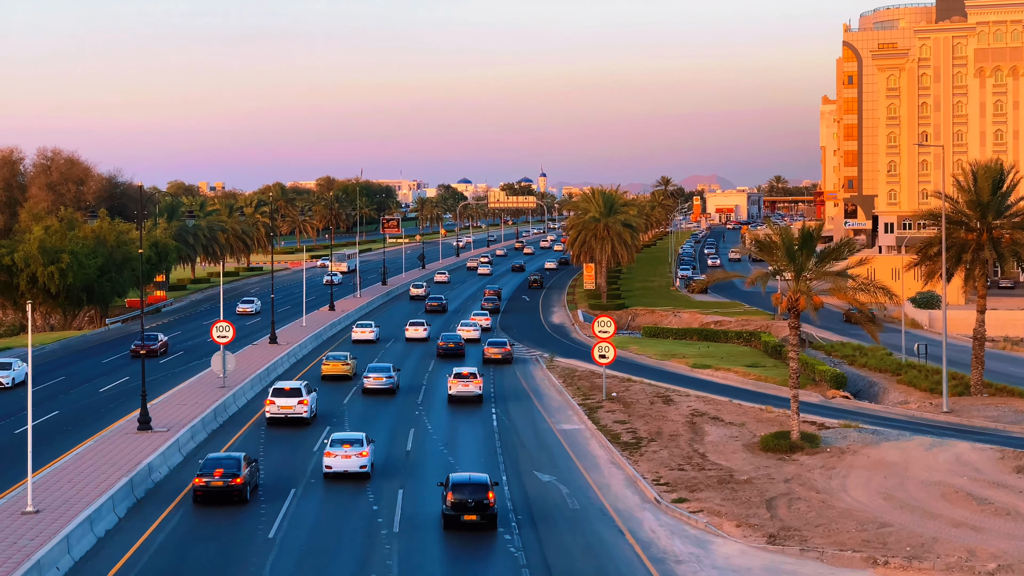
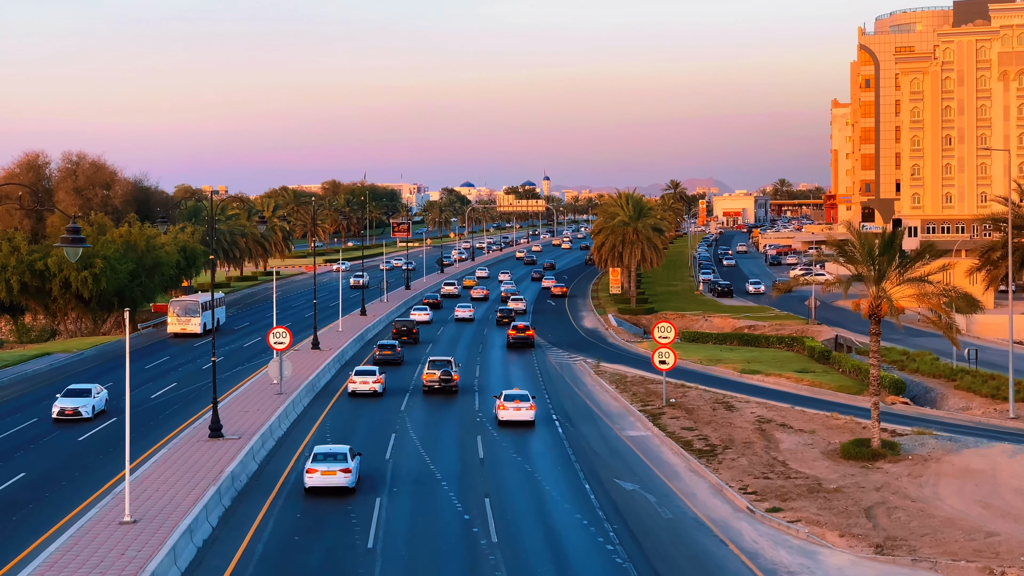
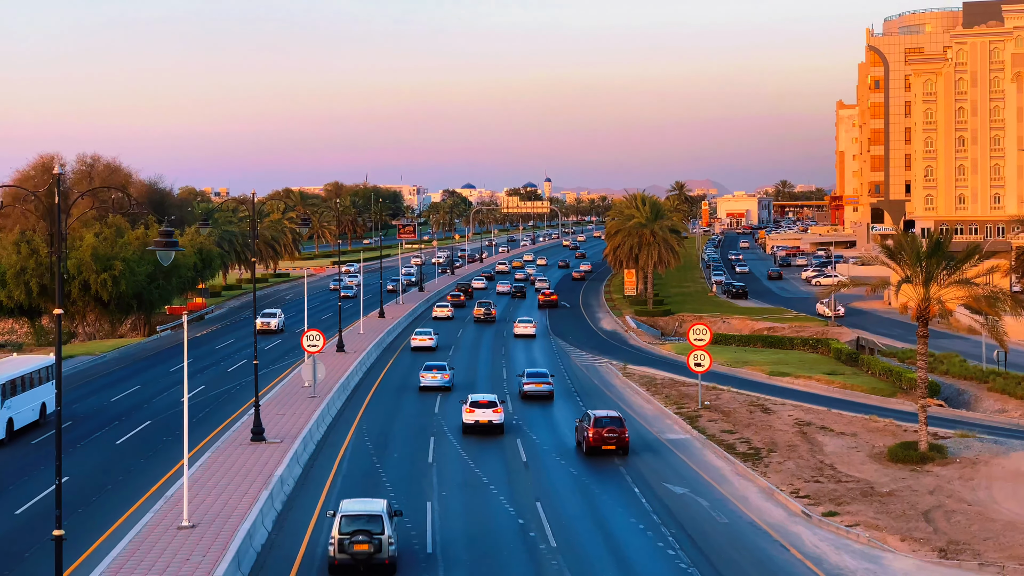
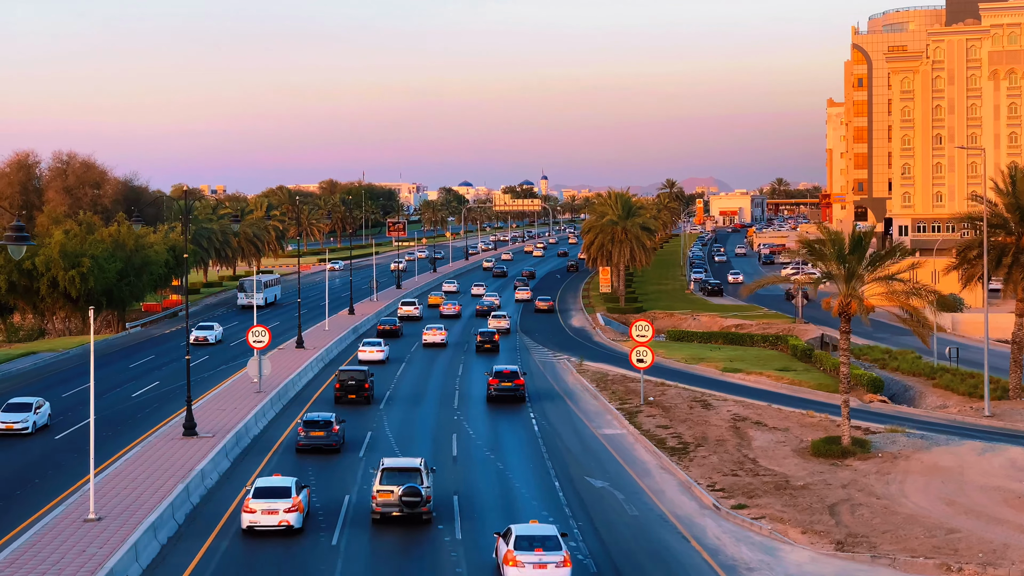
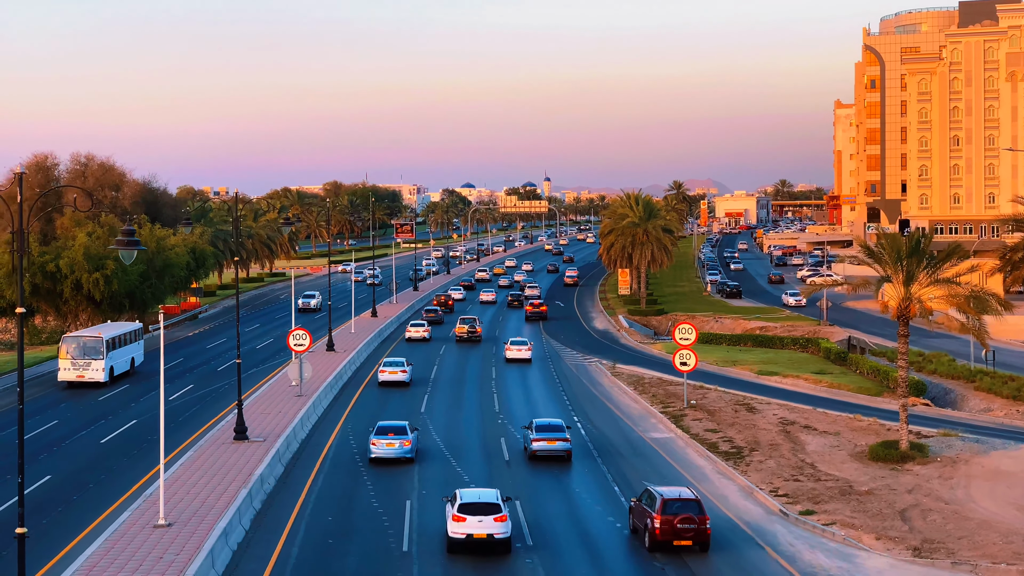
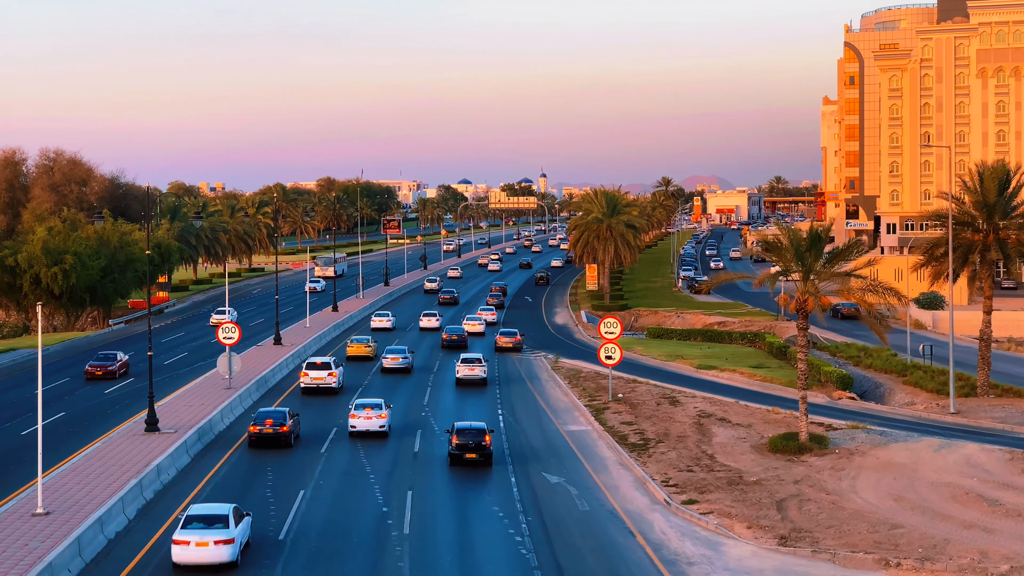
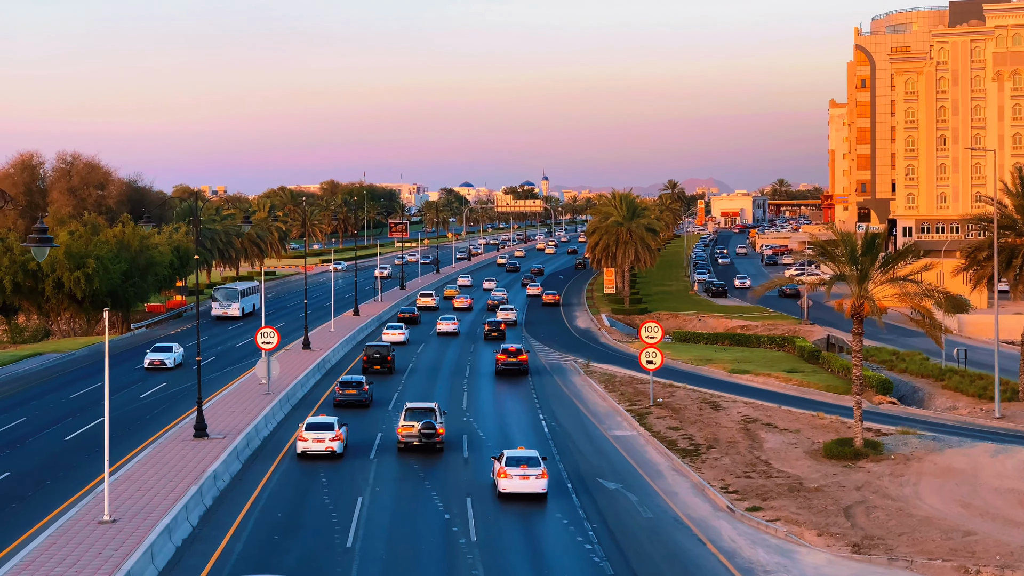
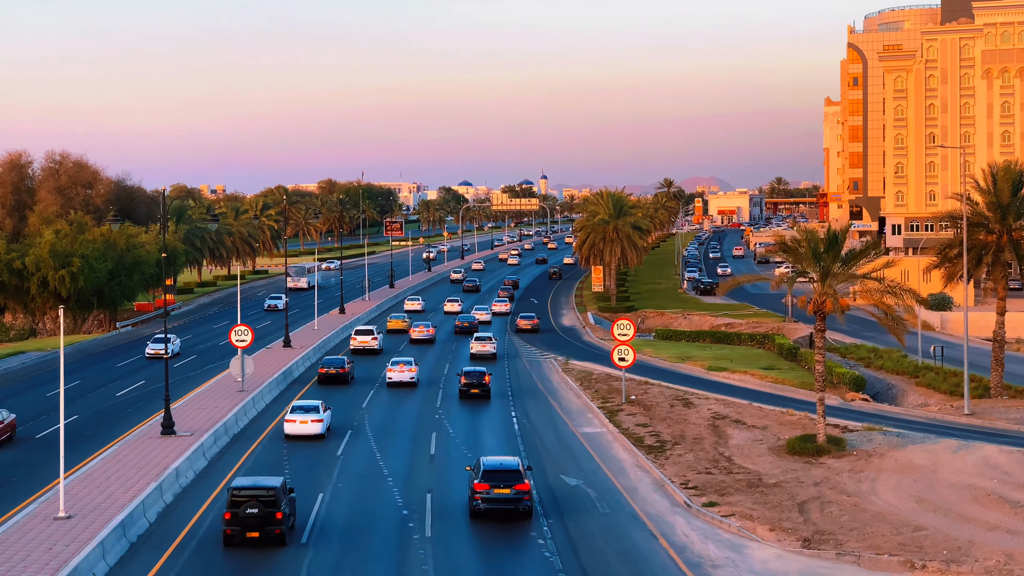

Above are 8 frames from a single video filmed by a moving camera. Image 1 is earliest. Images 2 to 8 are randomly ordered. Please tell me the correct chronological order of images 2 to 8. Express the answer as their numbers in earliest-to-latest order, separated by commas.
6, 8, 4, 7, 2, 5, 3
